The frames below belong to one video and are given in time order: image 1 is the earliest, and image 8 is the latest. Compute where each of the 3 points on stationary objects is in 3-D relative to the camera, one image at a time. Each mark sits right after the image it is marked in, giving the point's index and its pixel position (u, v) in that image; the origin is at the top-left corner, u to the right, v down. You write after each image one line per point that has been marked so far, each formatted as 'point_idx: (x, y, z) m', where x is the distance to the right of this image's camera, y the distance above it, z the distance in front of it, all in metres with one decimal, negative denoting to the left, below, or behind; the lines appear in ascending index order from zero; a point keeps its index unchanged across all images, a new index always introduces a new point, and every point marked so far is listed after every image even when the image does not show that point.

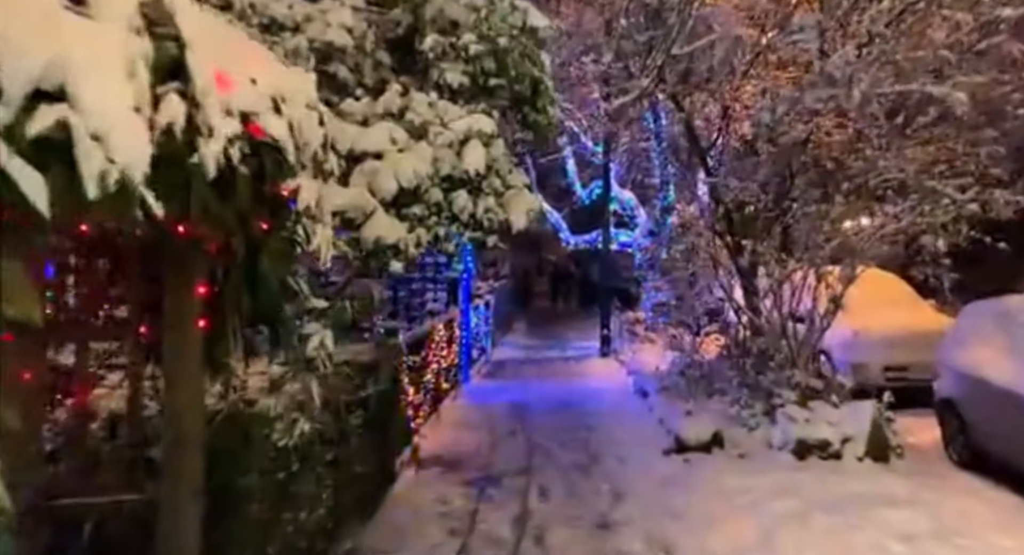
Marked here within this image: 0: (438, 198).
0: (-0.6, +0.6, +5.4) m
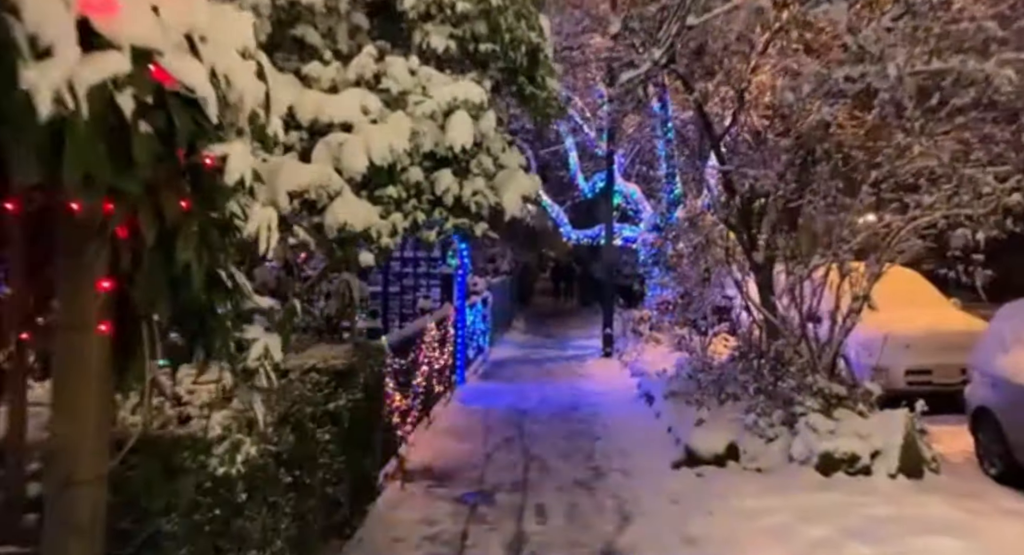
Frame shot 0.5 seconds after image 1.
0: (-0.6, +0.6, +4.6) m
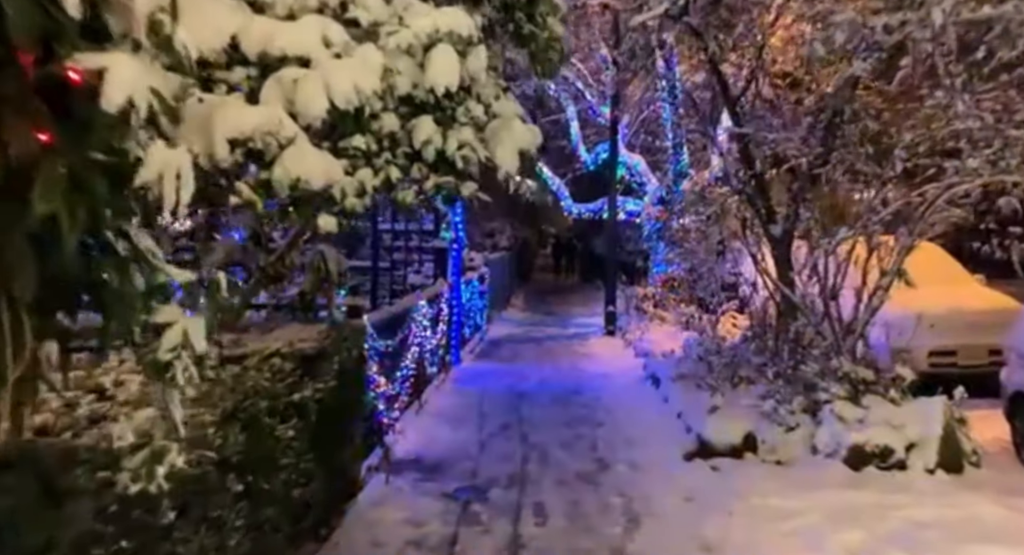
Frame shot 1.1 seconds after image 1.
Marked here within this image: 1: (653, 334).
0: (-0.6, +0.8, +3.8) m
1: (+2.9, -1.2, +15.0) m
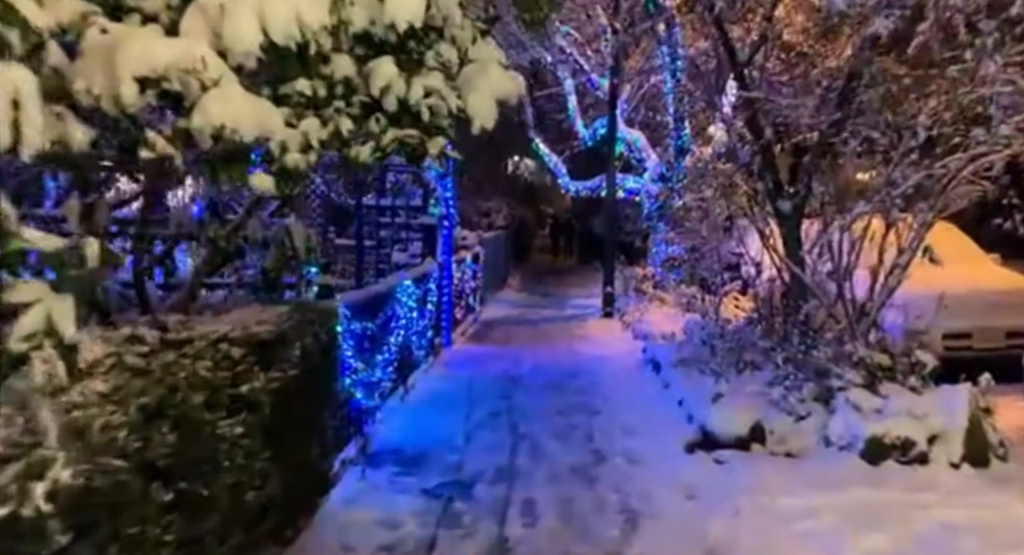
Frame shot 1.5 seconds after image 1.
0: (-0.7, +0.9, +3.2) m
1: (+2.8, -0.8, +14.5) m
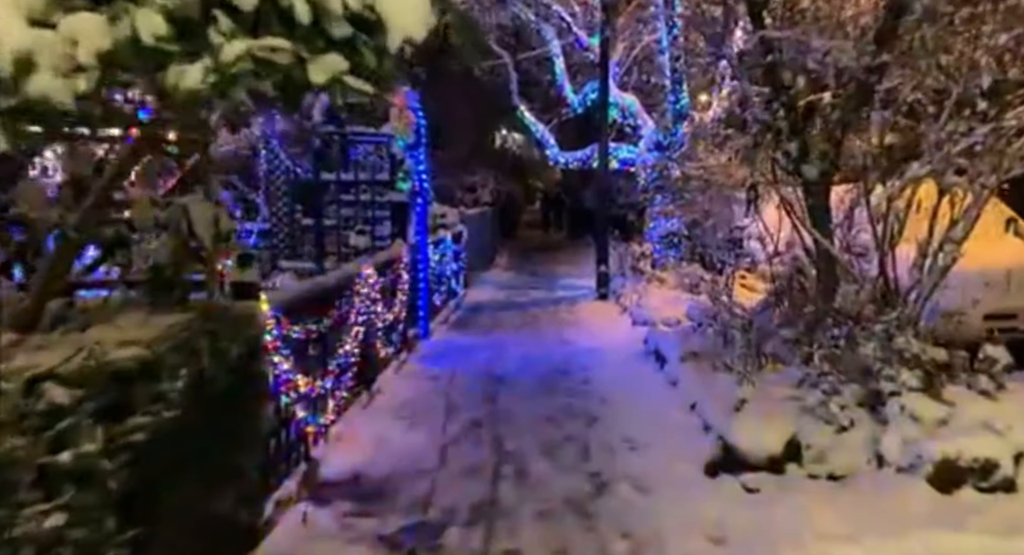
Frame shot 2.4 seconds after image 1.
0: (-0.9, +0.9, +1.8) m
1: (+2.5, -0.4, +13.1) m
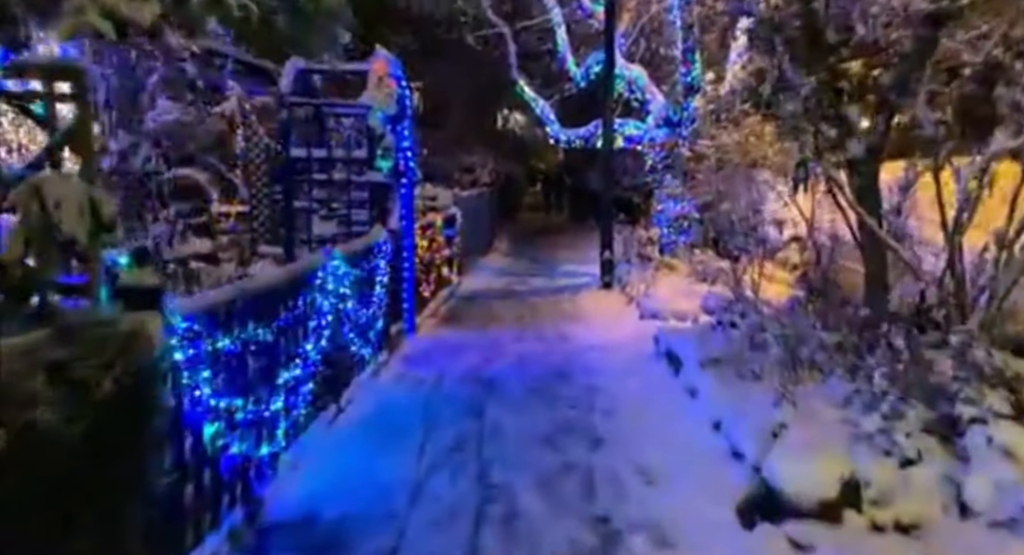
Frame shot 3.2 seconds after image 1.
0: (-1.0, +0.8, +0.6) m
1: (+2.5, -0.2, +12.0) m
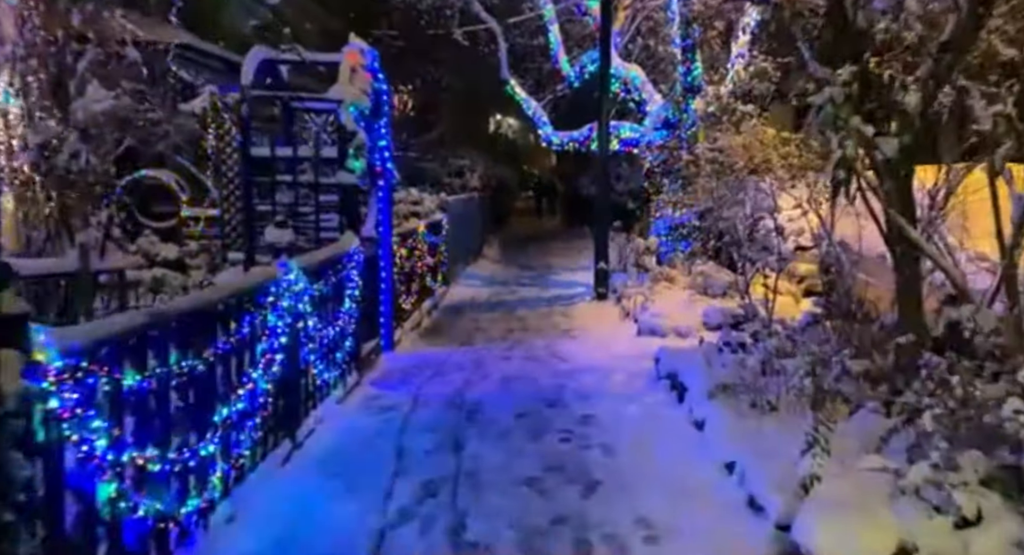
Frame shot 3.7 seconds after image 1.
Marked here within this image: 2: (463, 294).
0: (-1.1, +0.7, -0.2) m
1: (+2.3, -0.4, +11.2) m
2: (-1.0, -0.3, +14.8) m
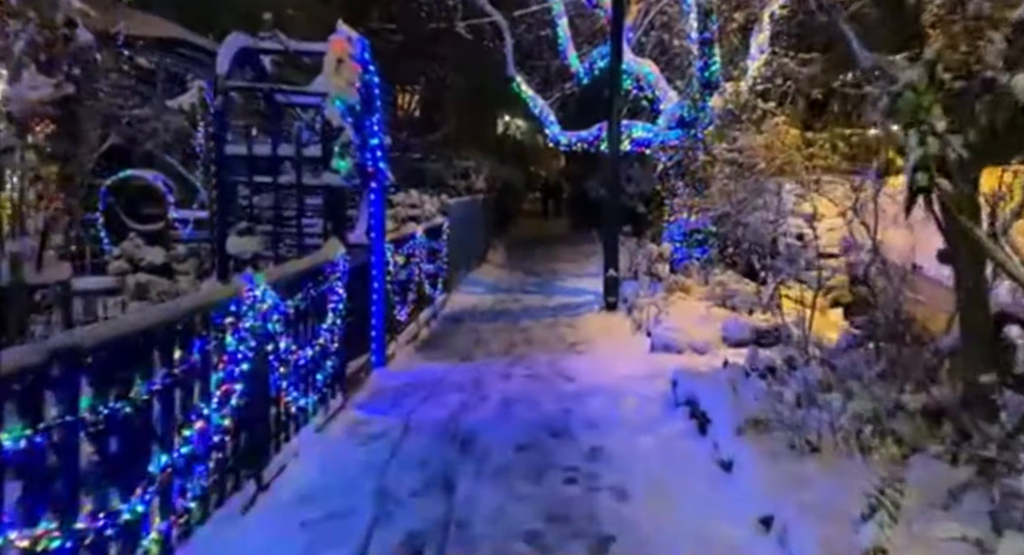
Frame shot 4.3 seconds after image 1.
0: (-1.1, +0.6, -1.0) m
1: (+2.3, -0.5, +10.3) m
2: (-0.9, -0.5, +14.0) m
